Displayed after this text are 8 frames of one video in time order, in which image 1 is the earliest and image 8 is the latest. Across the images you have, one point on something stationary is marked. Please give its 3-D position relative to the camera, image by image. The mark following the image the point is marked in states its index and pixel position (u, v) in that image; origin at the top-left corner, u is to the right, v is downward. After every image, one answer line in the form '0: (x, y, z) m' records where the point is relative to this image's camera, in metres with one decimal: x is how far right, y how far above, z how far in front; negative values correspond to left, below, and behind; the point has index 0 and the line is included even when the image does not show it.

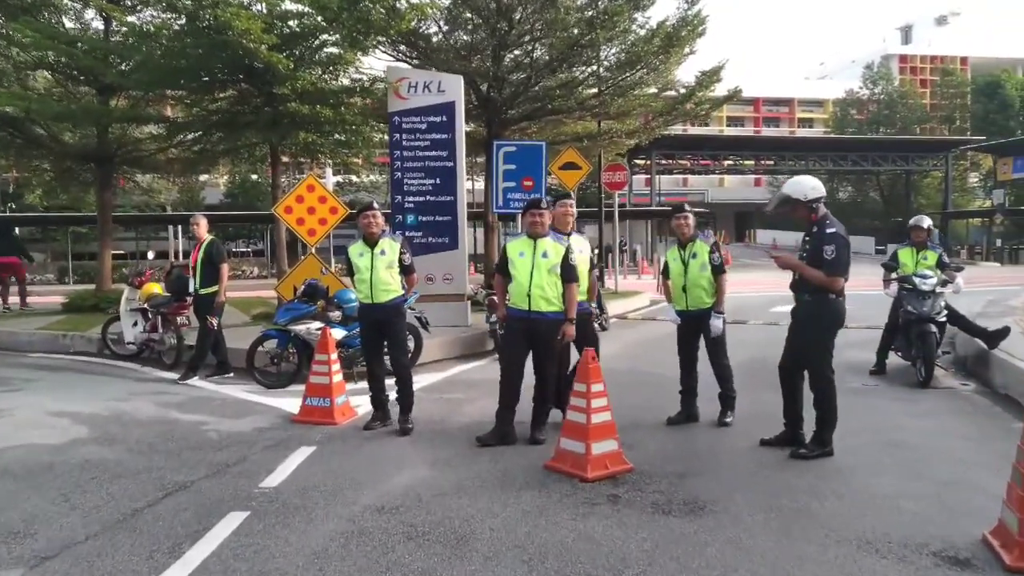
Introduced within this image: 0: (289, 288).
0: (-2.9, 0.0, +10.3) m
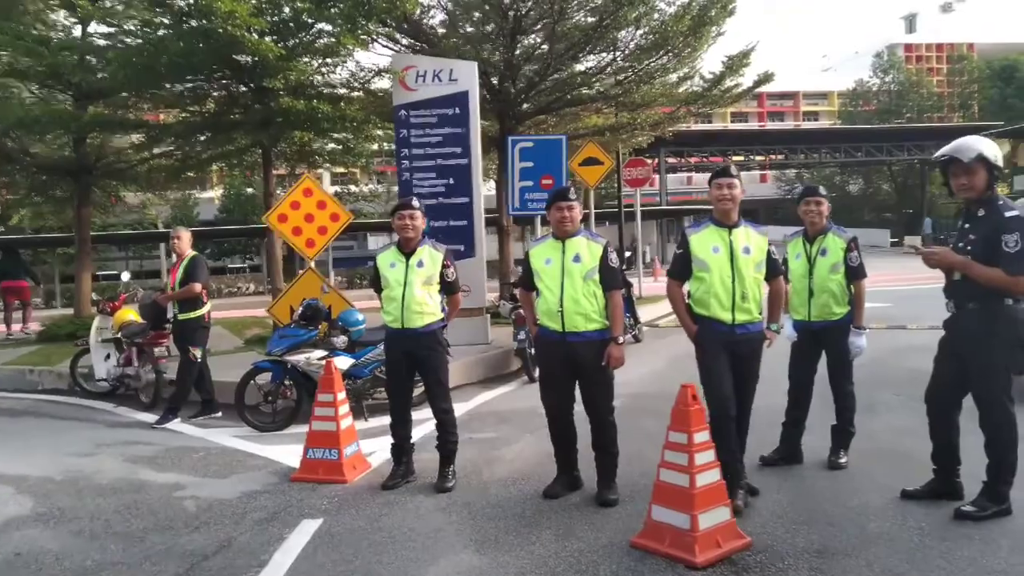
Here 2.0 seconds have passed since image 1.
0: (-2.6, -0.2, +8.9) m
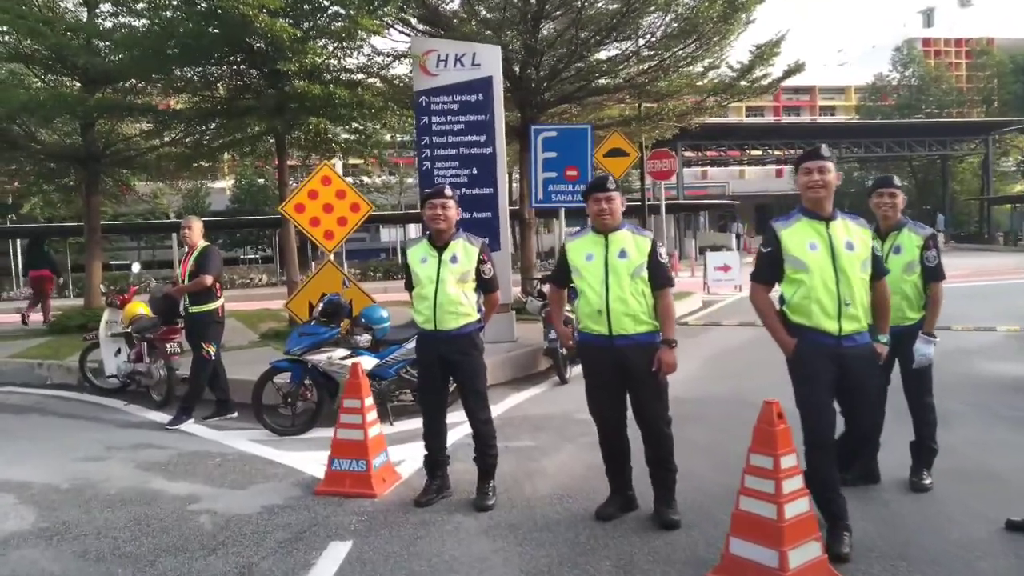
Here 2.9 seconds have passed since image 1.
0: (-2.2, -0.2, +8.4) m
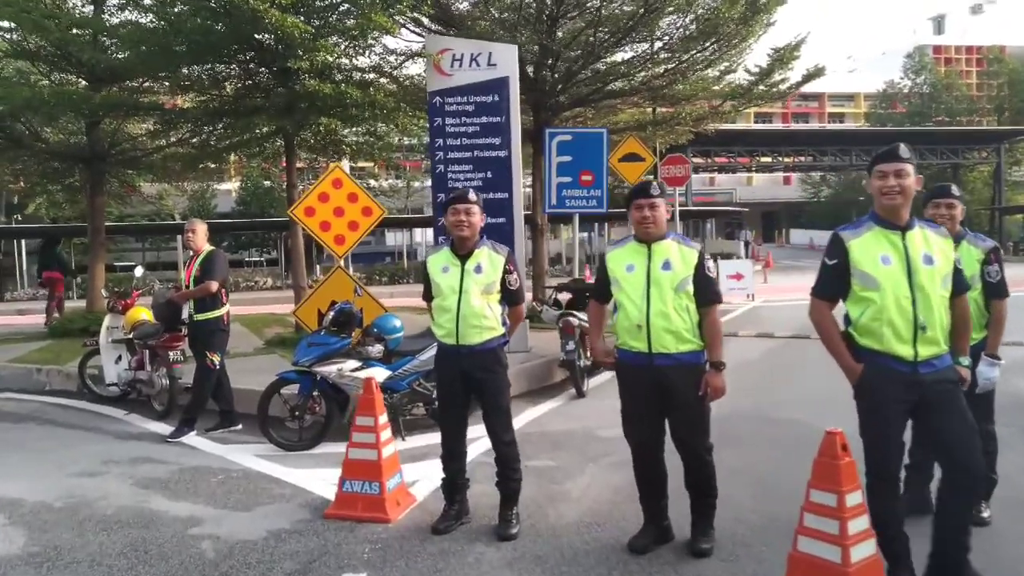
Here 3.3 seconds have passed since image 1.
0: (-2.0, -0.2, +8.1) m
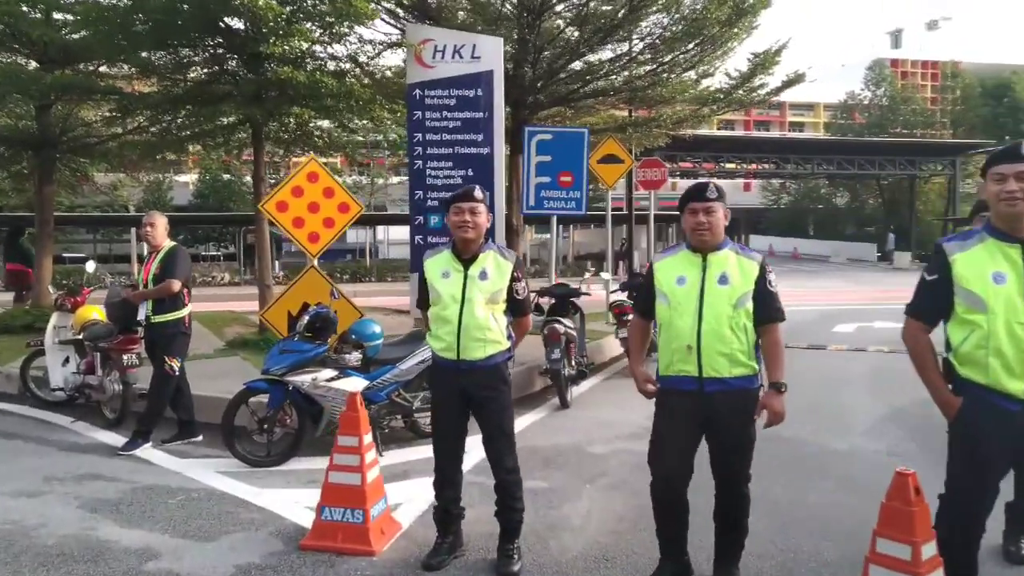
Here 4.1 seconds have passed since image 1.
0: (-2.2, -0.2, +7.5) m
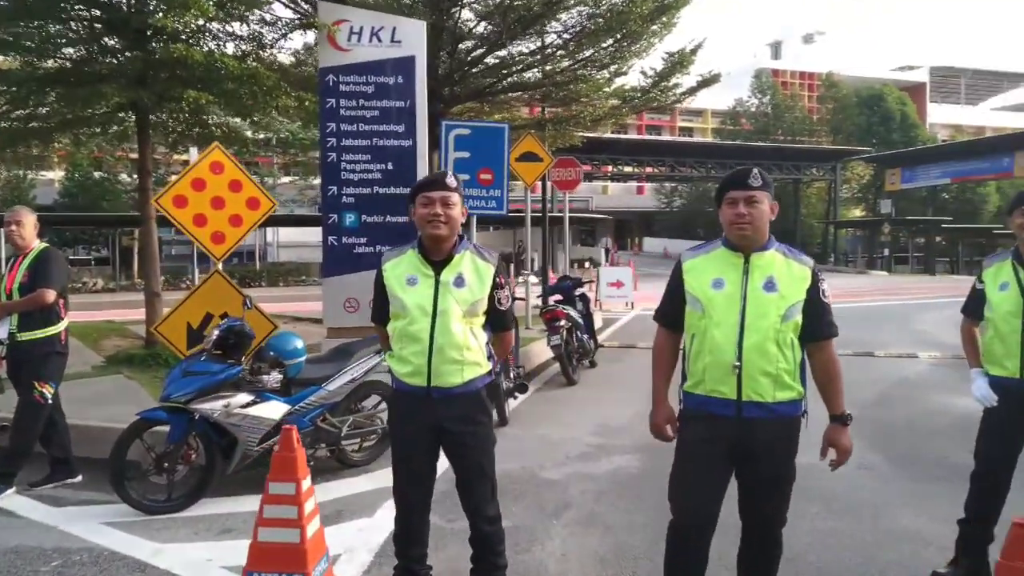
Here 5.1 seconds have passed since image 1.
0: (-2.7, -0.3, +6.4) m
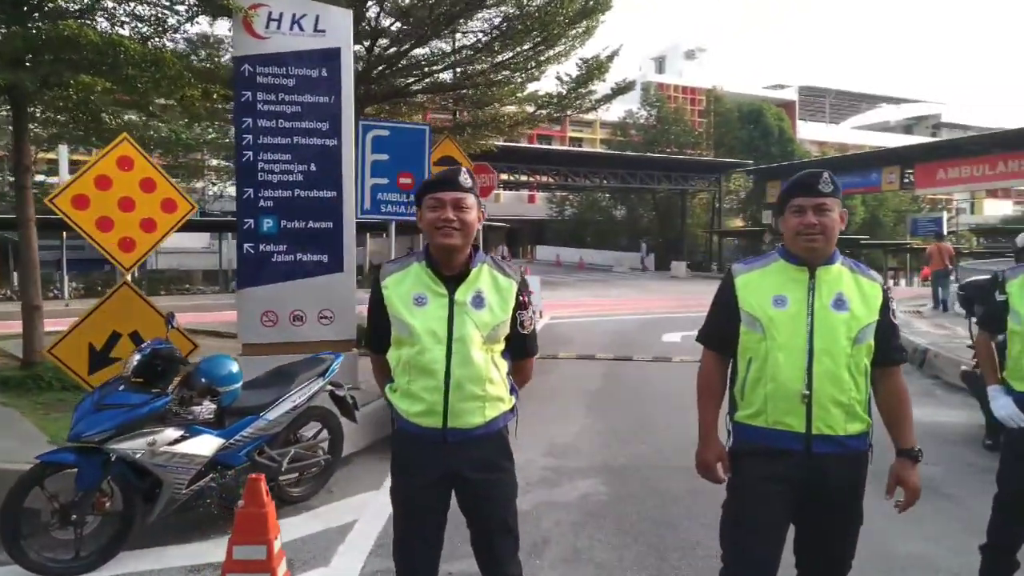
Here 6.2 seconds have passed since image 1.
0: (-3.0, -0.4, +5.5) m
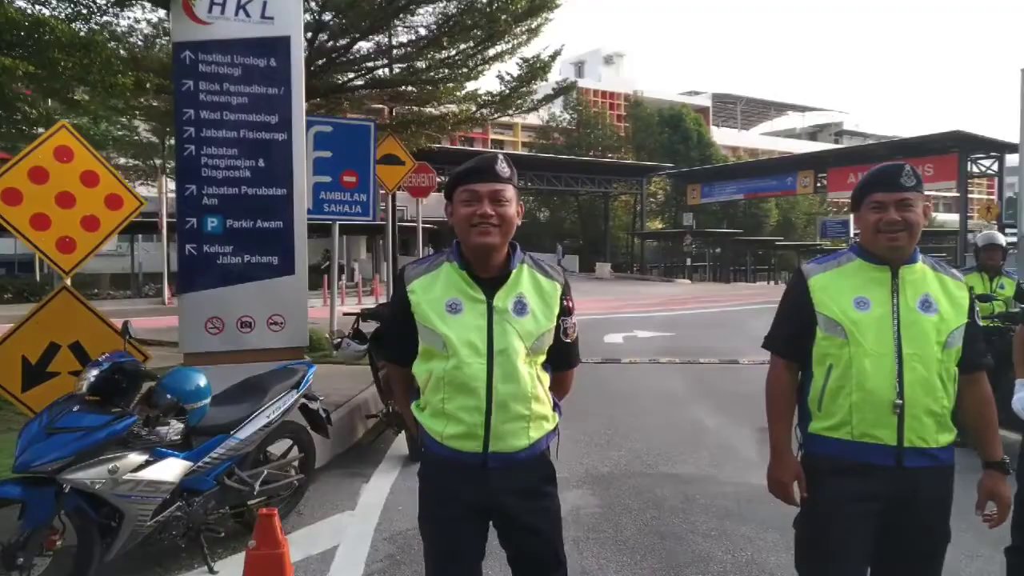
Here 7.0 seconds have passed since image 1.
0: (-3.1, -0.4, +4.9) m
